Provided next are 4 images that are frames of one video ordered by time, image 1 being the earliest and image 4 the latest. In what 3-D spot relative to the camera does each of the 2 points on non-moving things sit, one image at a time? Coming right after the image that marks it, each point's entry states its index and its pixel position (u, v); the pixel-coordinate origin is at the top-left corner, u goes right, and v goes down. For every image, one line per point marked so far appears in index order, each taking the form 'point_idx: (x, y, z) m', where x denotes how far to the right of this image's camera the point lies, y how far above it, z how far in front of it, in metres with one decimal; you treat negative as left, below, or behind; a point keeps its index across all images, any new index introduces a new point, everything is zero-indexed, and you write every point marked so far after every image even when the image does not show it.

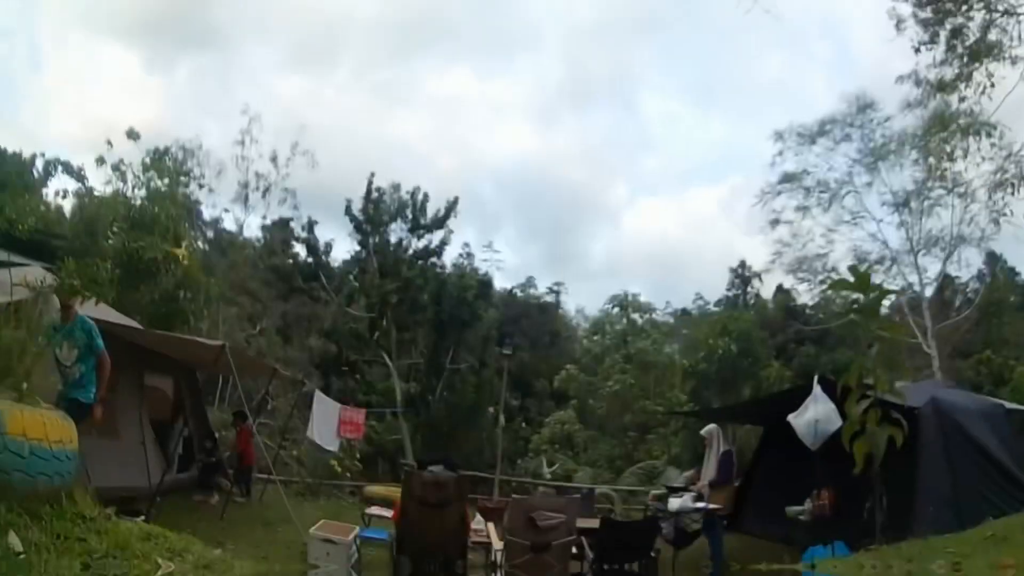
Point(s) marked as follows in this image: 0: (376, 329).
0: (-2.0, -0.6, +15.8) m
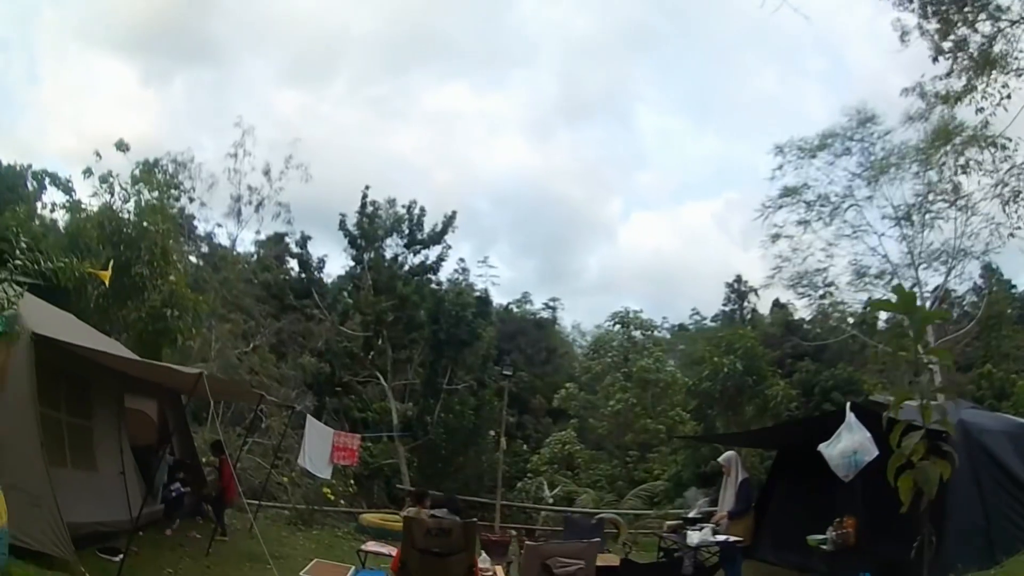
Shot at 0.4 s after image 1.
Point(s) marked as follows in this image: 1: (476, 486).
0: (-2.0, -0.8, +15.2) m
1: (-0.5, -2.6, +14.5) m
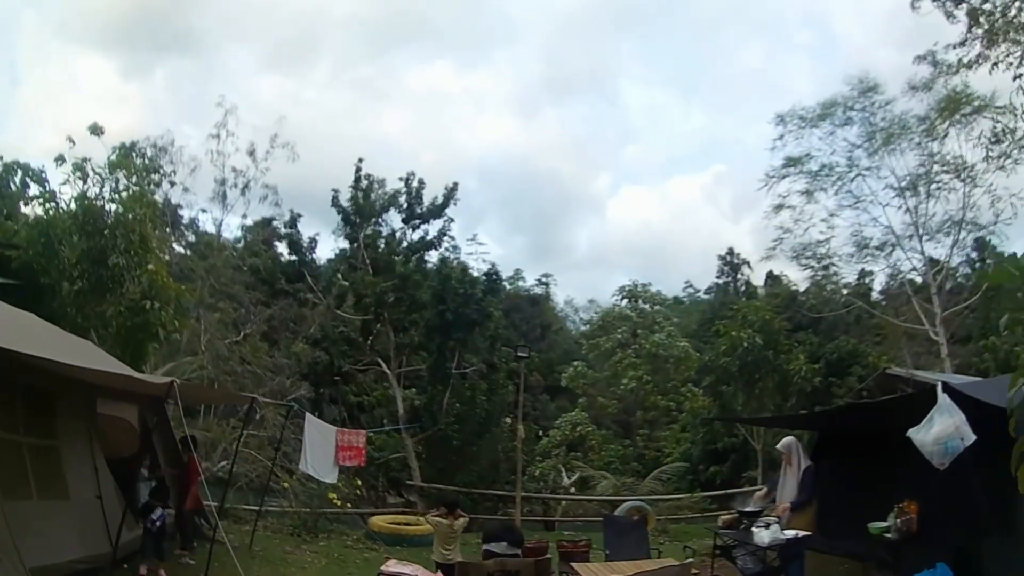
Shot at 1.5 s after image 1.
0: (-1.8, -0.6, +14.1) m
1: (-0.3, -2.3, +13.4) m
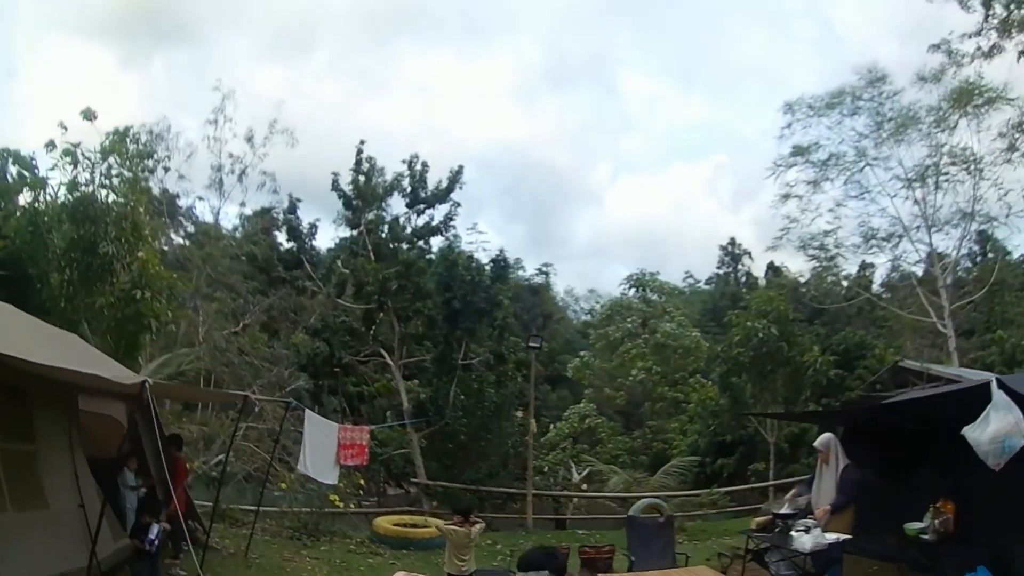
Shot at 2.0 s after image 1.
0: (-1.7, -0.4, +13.5) m
1: (-0.2, -2.2, +12.8) m
